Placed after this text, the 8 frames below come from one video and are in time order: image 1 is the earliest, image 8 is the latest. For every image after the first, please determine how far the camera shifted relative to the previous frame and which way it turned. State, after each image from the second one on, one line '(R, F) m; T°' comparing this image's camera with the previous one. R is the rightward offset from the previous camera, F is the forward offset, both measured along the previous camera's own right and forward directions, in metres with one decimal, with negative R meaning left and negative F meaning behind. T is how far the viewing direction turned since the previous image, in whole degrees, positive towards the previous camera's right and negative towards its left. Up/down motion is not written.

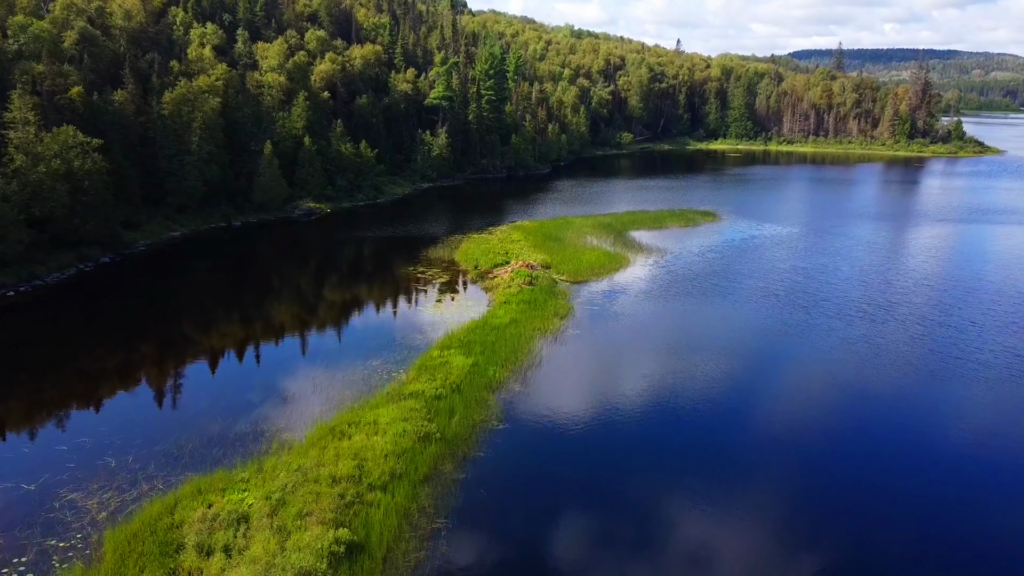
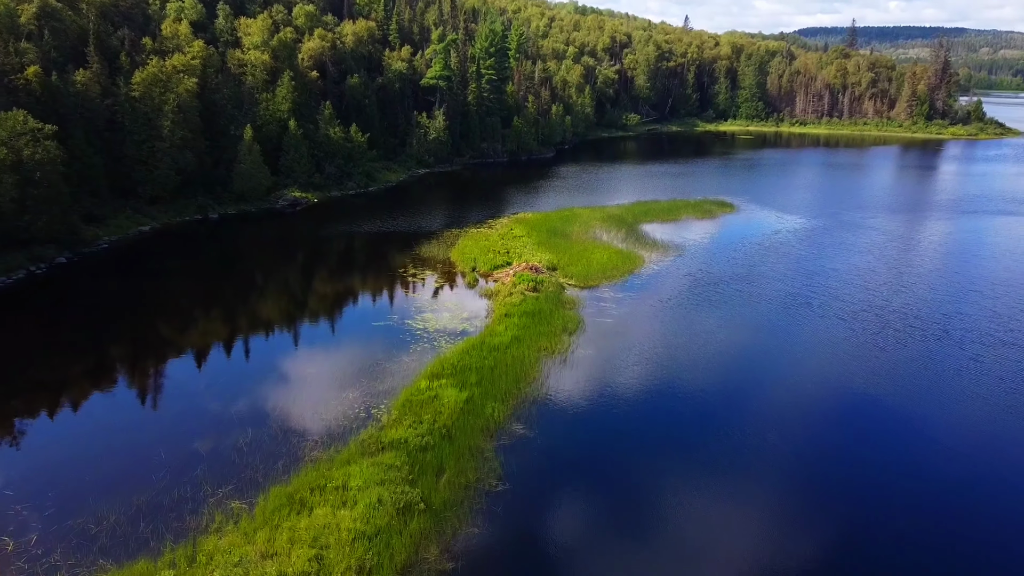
(0.0, +3.9) m; 0°
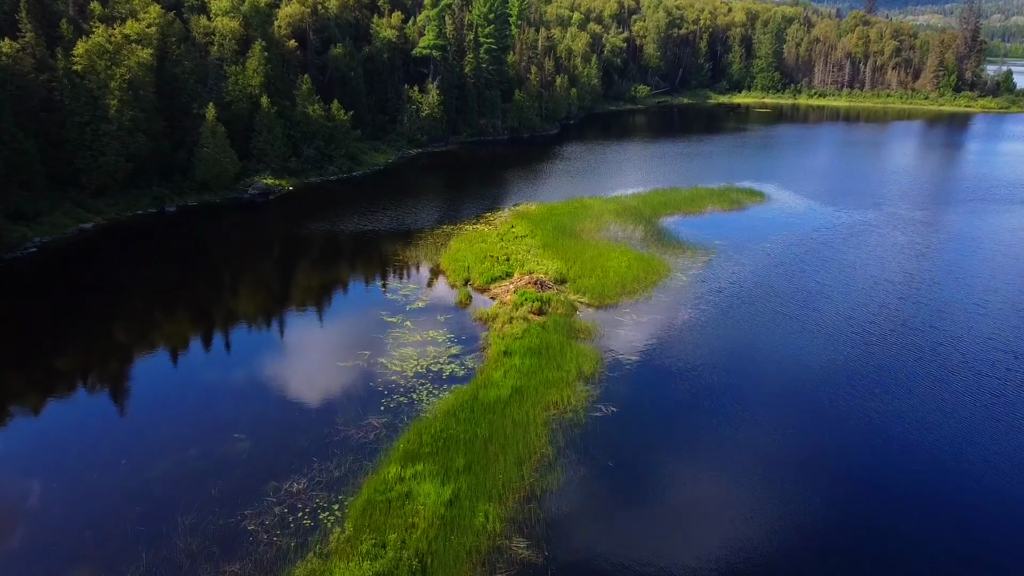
(0.0, +5.7) m; 0°
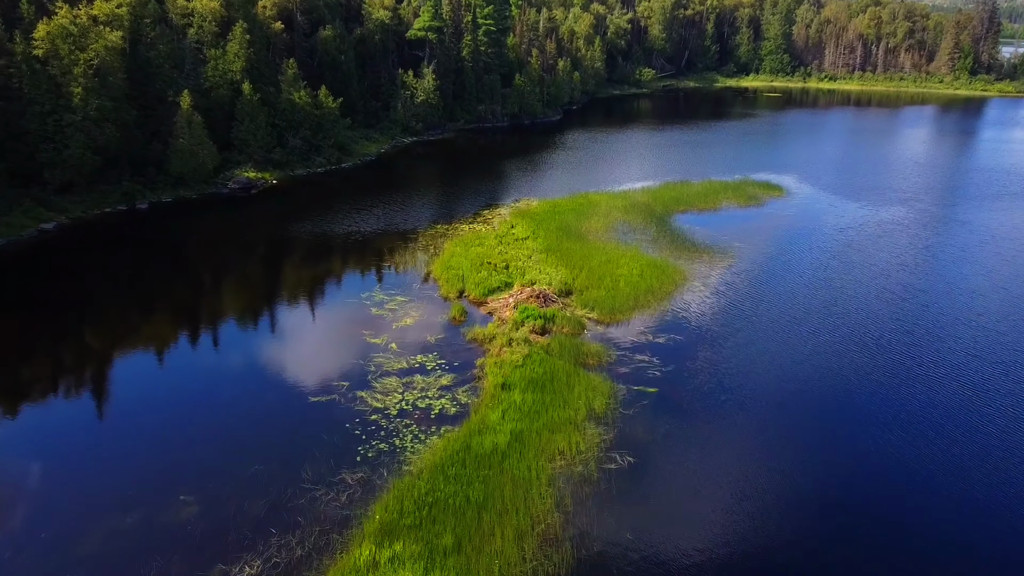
(0.0, +3.0) m; 0°
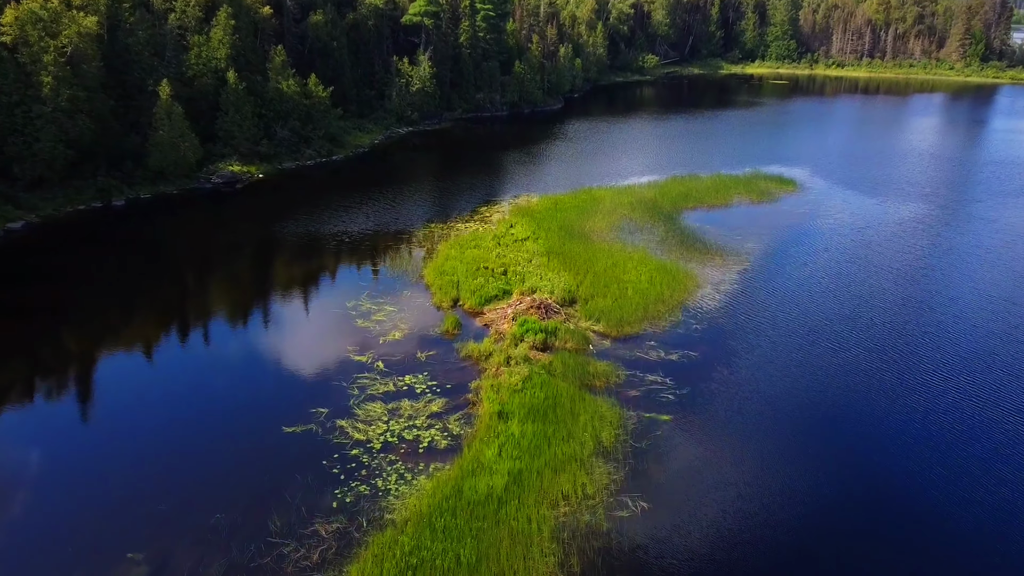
(0.0, +2.0) m; 0°
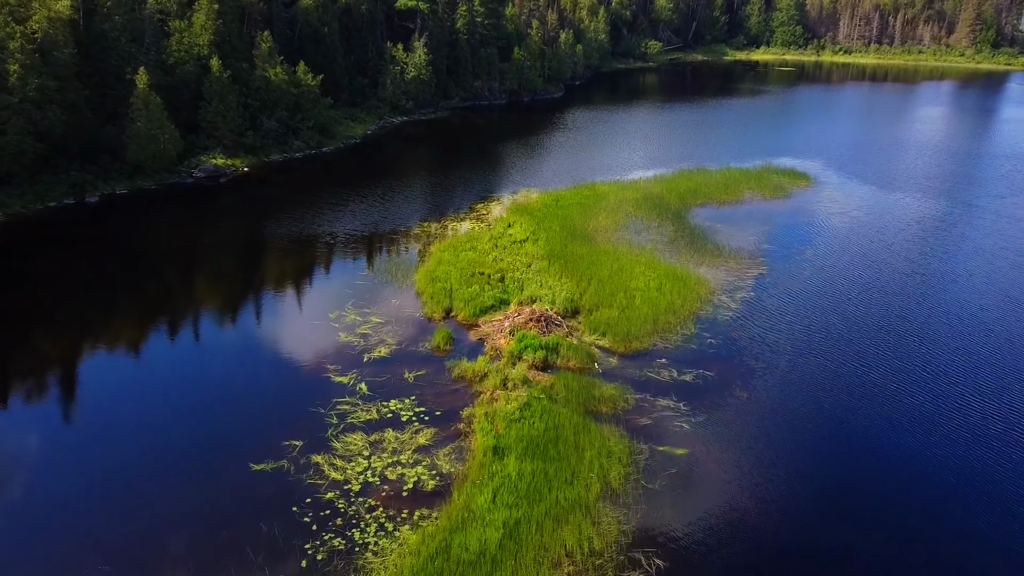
(+0.1, +2.0) m; 0°
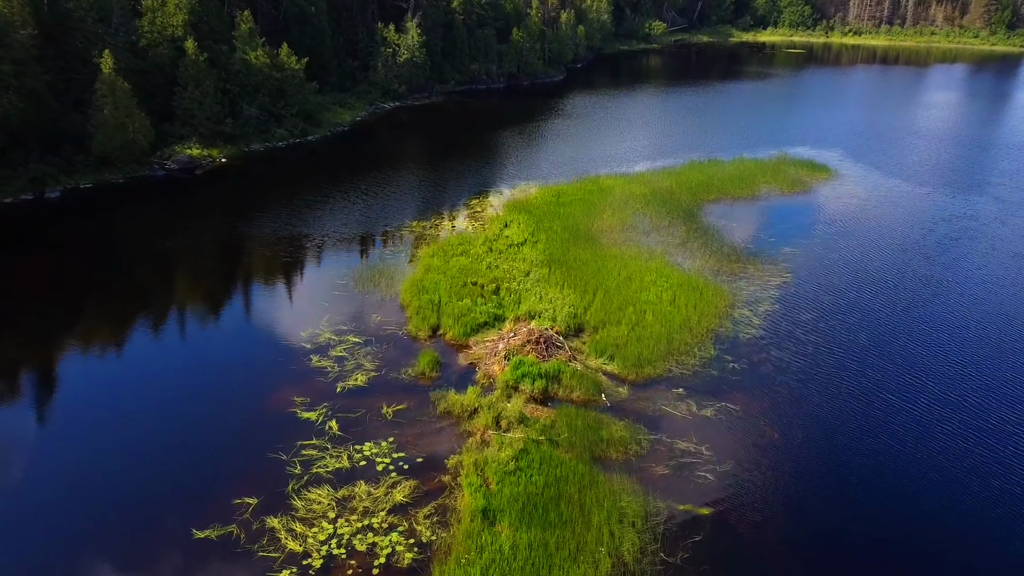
(+0.1, +2.5) m; 0°
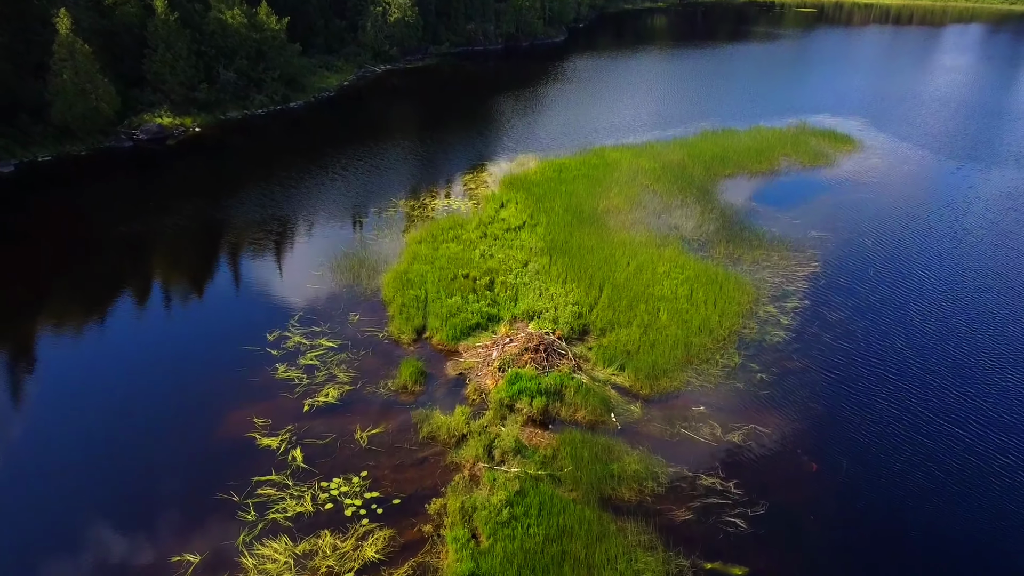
(+0.1, +2.4) m; 0°
